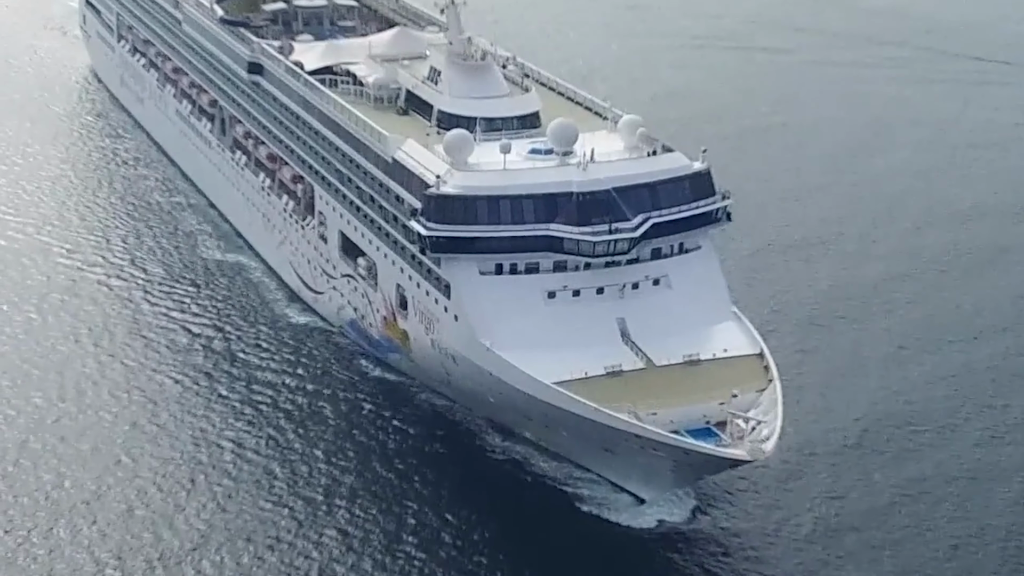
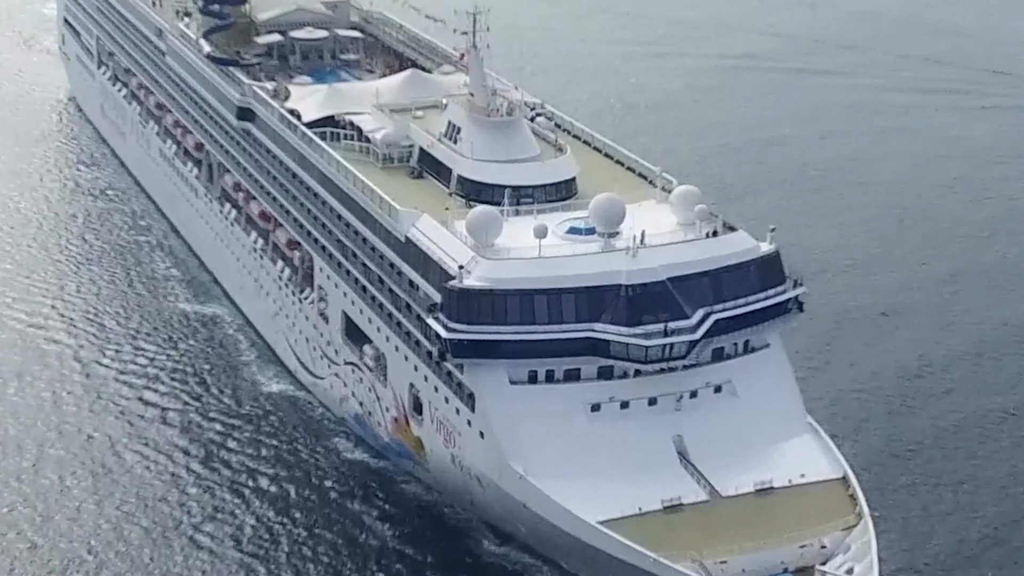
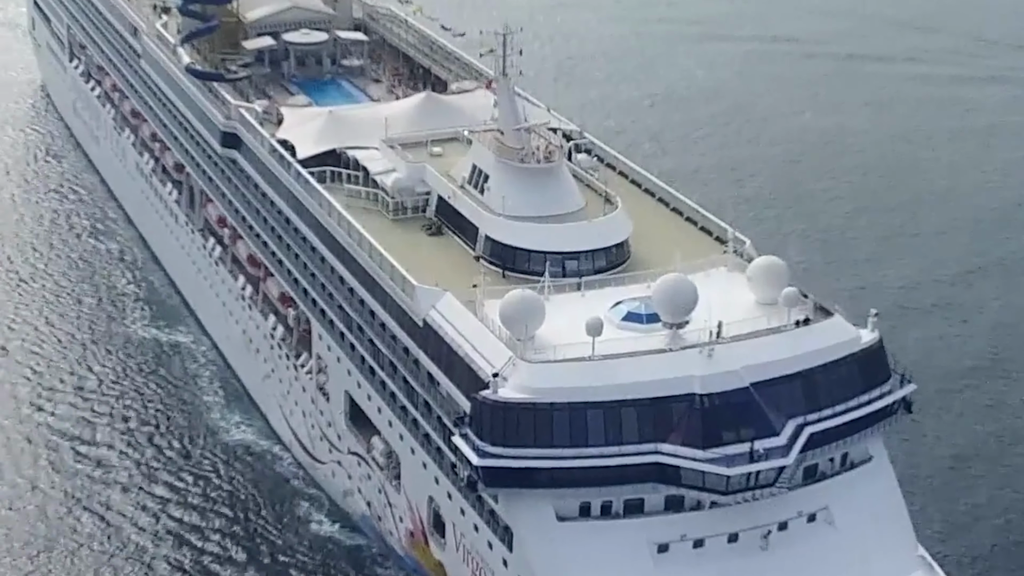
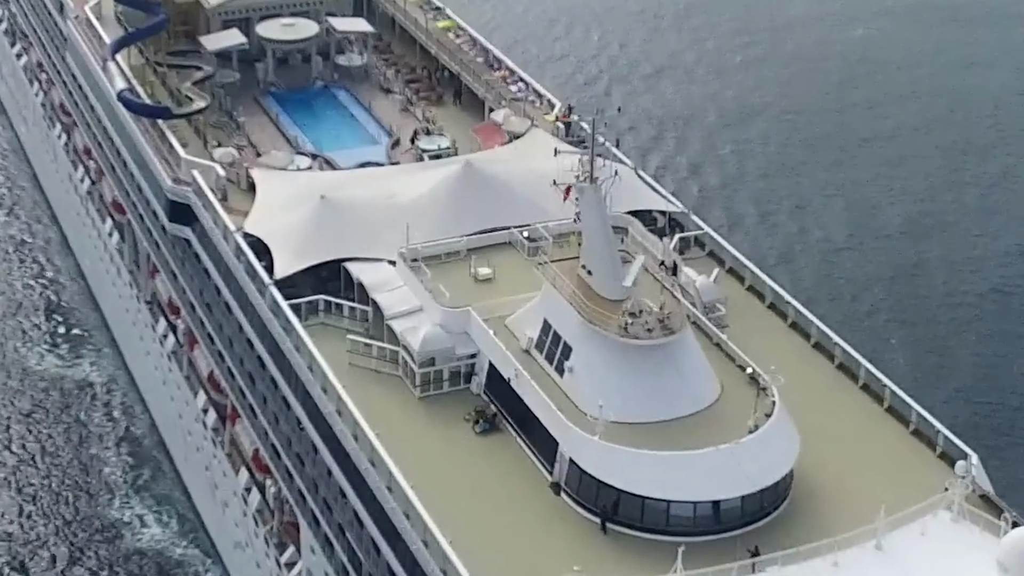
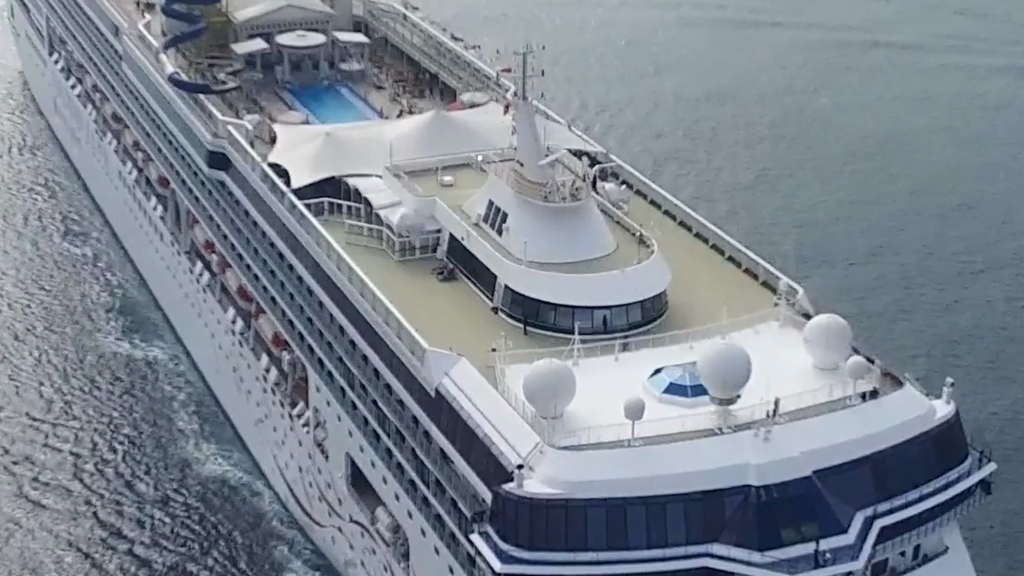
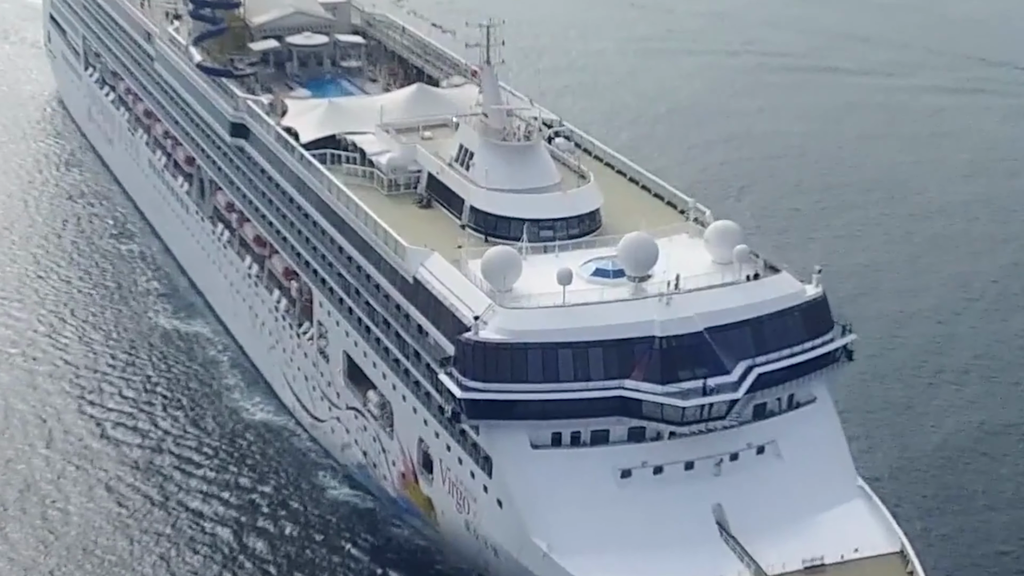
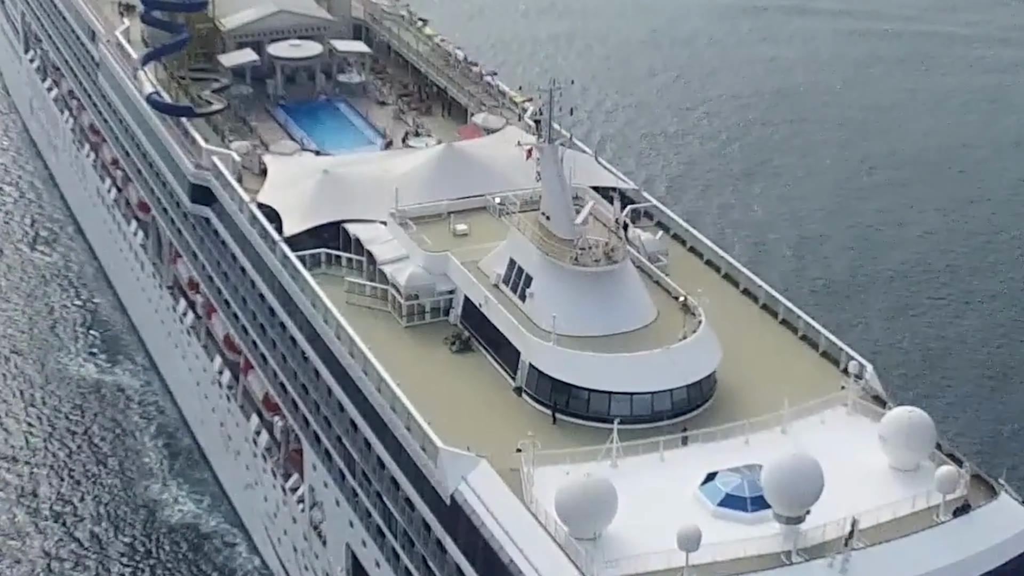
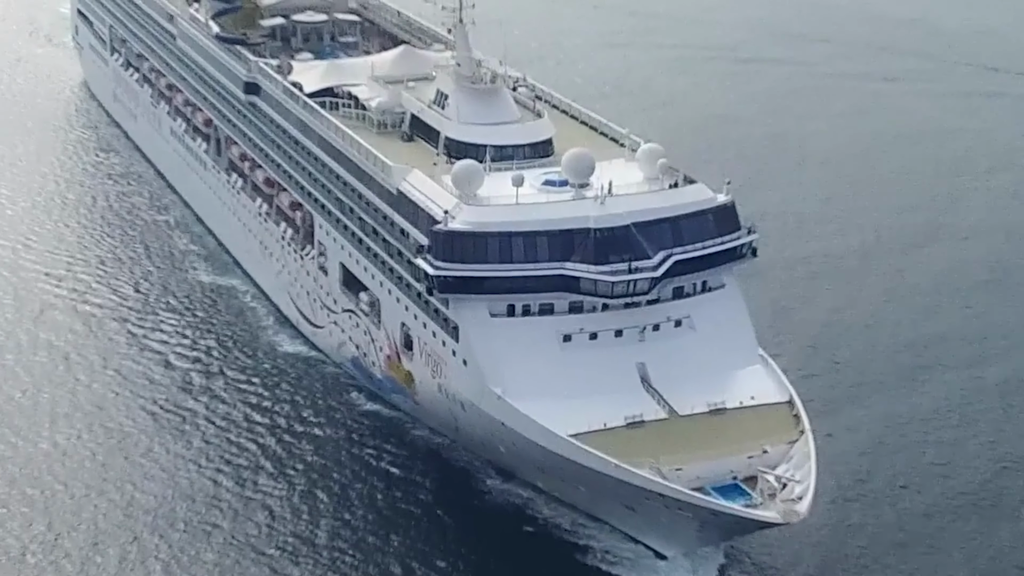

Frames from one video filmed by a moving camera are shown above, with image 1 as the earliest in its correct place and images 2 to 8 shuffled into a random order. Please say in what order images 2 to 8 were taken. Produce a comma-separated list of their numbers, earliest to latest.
8, 2, 6, 3, 5, 7, 4
